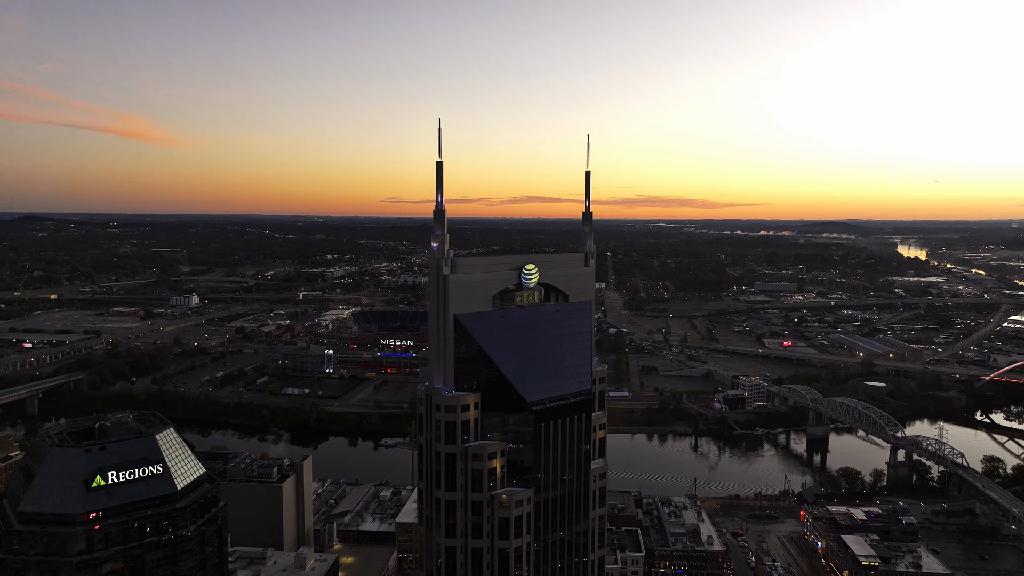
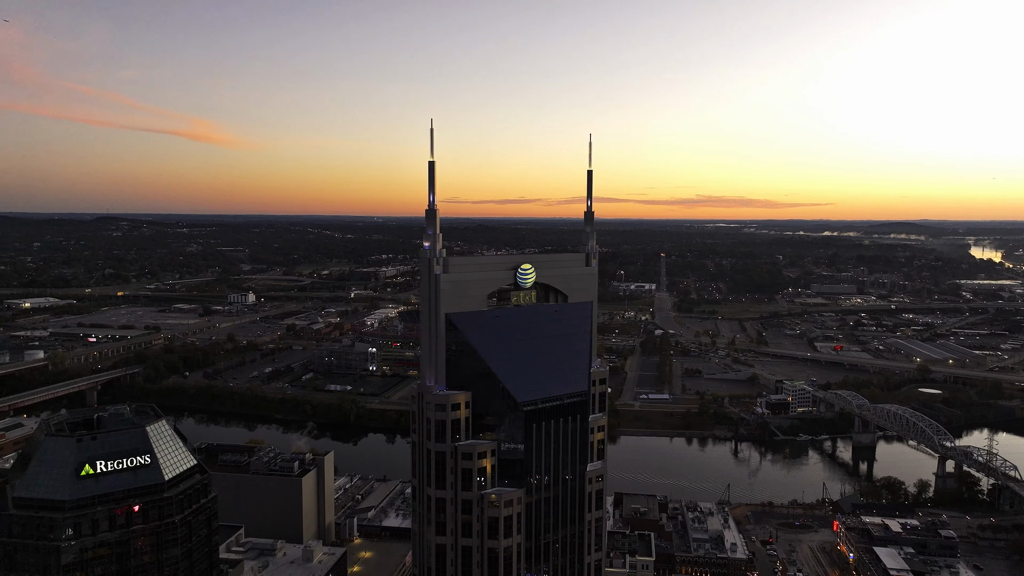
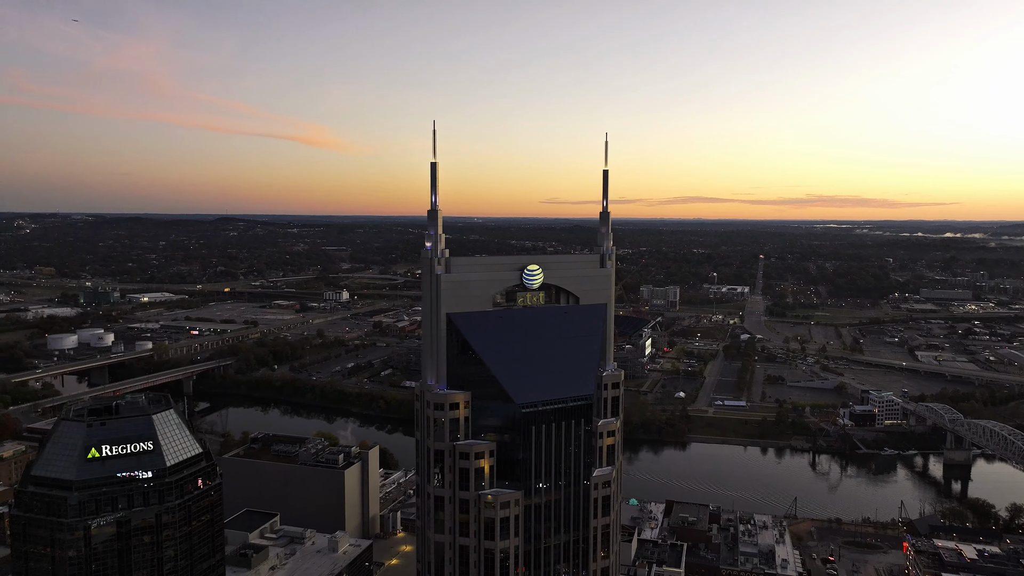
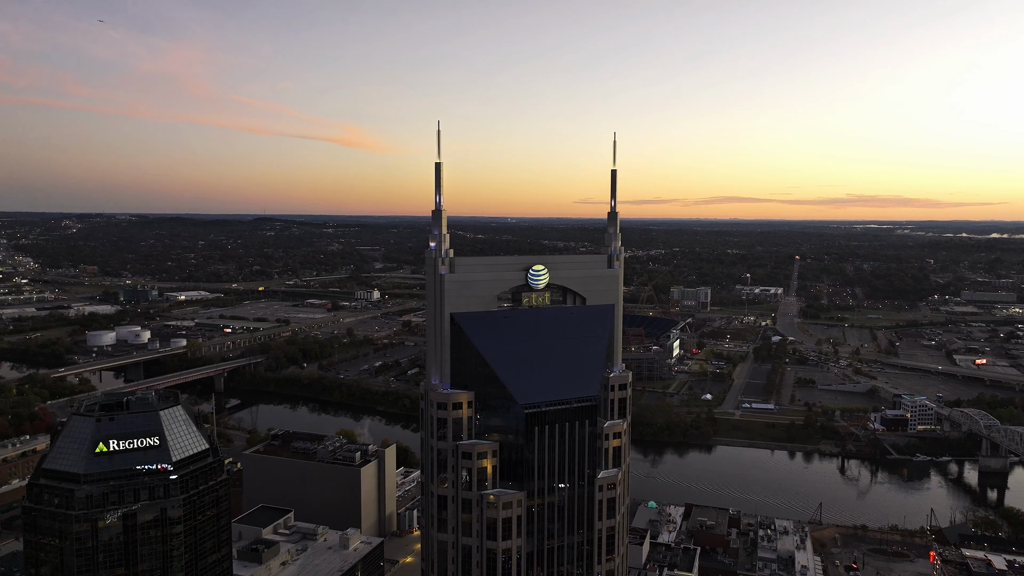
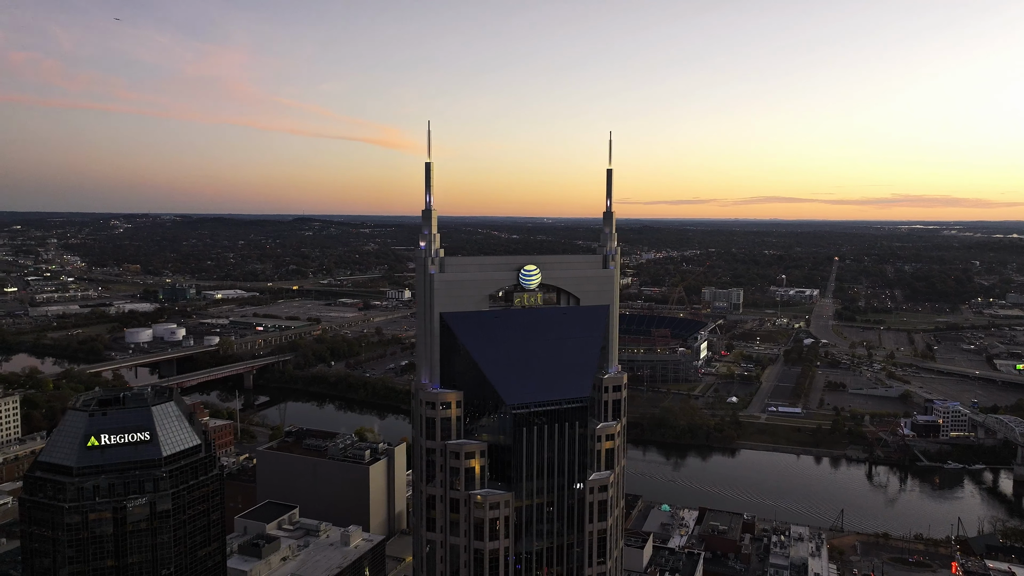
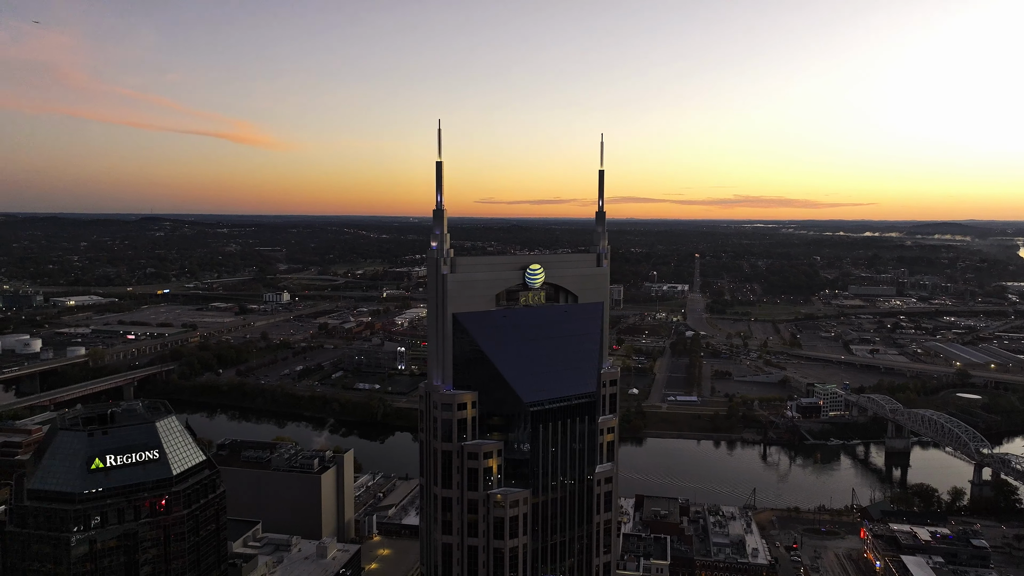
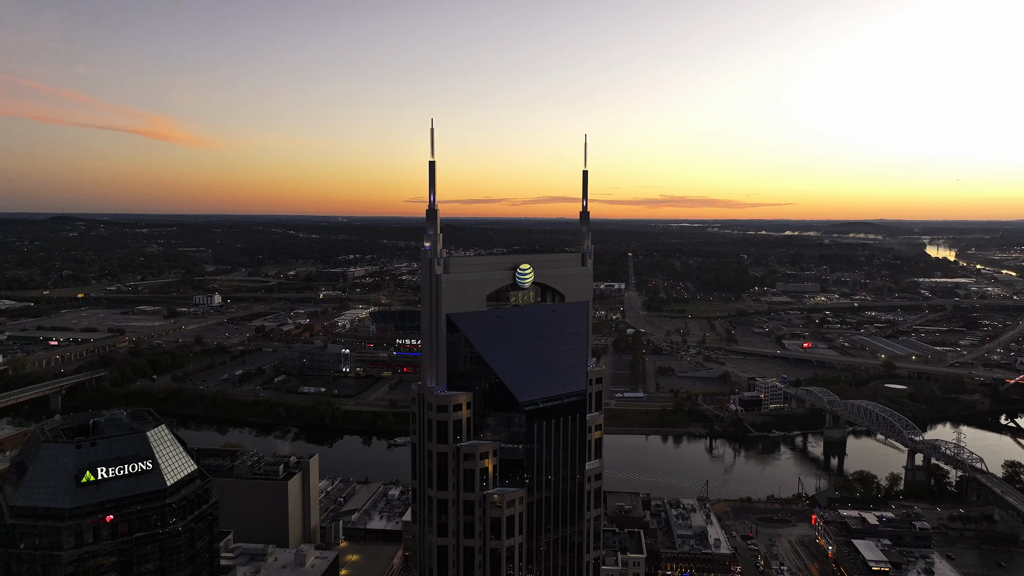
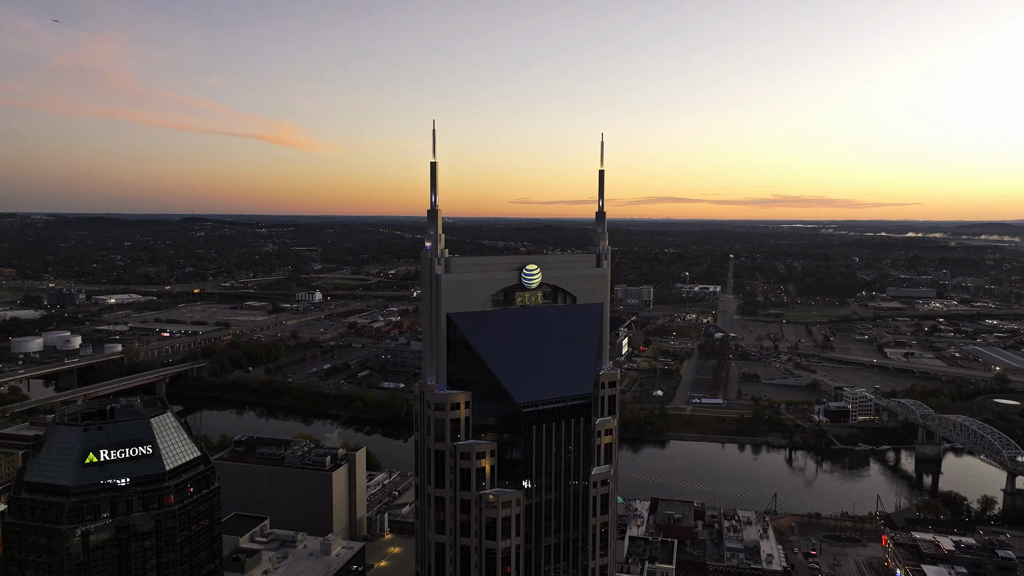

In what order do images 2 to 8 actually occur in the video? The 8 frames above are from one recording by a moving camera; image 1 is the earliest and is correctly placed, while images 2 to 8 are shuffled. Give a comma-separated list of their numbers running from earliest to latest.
7, 2, 6, 8, 3, 4, 5
